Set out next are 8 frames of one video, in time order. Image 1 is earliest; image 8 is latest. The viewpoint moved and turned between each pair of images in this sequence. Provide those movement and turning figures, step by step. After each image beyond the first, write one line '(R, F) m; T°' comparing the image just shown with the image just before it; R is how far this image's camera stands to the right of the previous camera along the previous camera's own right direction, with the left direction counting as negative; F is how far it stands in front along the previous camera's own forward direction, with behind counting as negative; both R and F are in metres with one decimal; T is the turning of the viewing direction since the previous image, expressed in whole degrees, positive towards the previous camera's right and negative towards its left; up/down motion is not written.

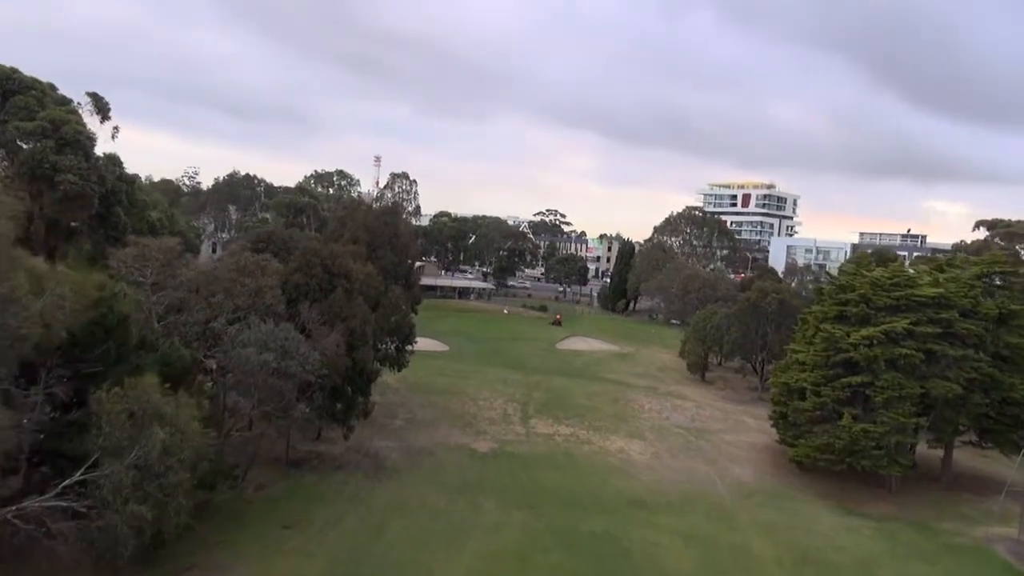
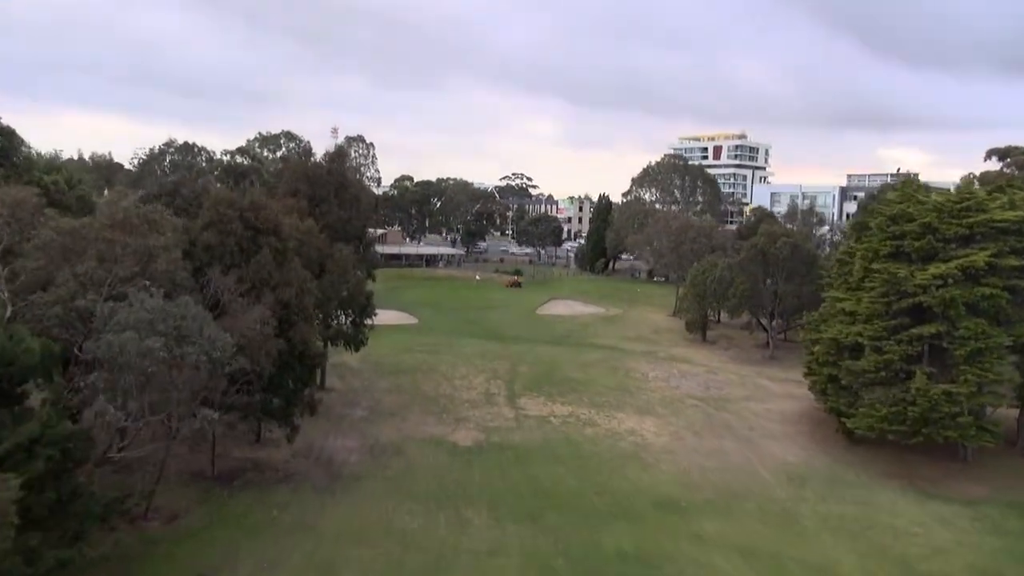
(-0.3, +5.7) m; +2°
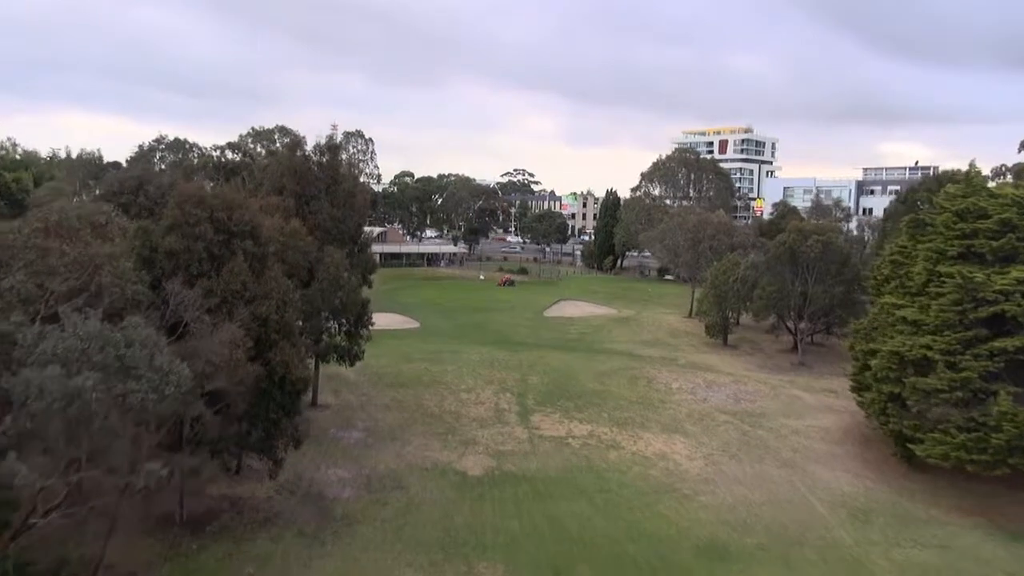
(-0.3, +2.9) m; 0°
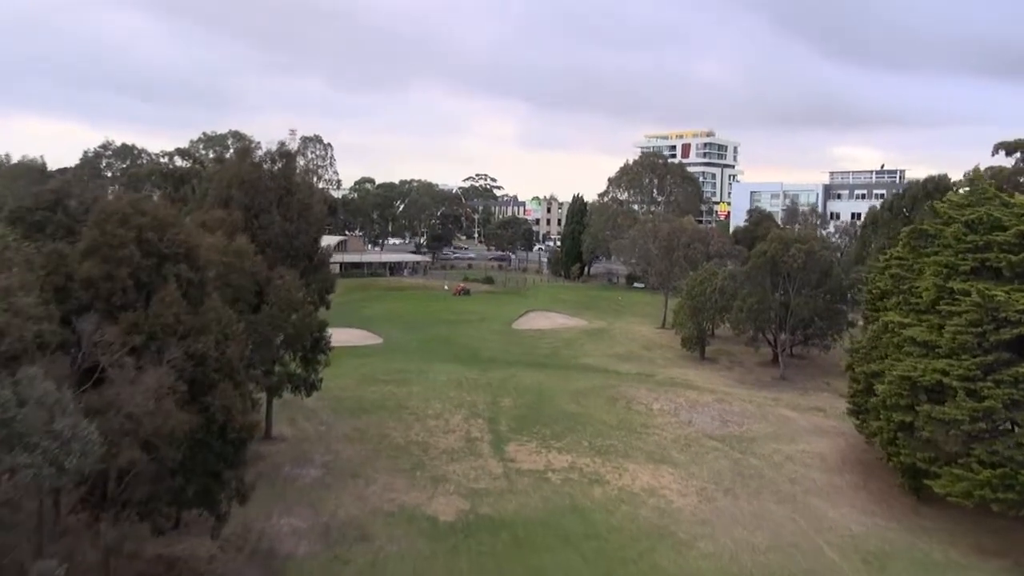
(-0.3, +2.1) m; +3°
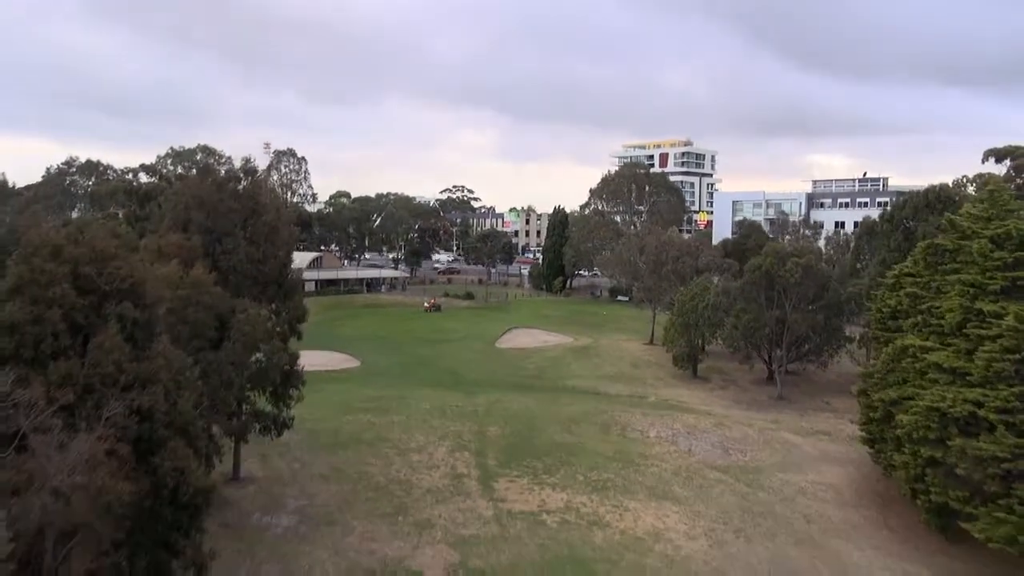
(-0.2, +1.7) m; +1°
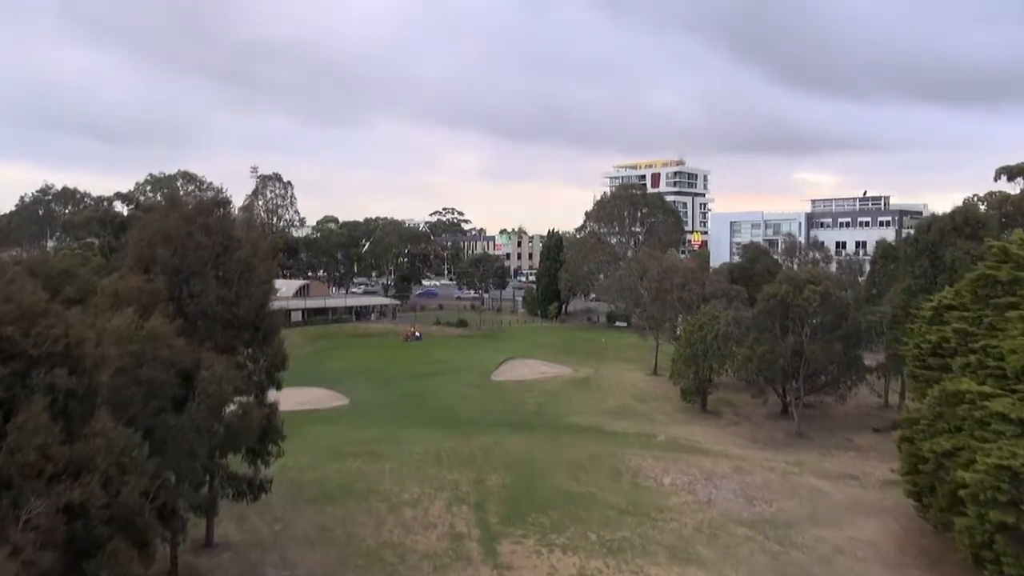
(-0.3, +2.1) m; +1°
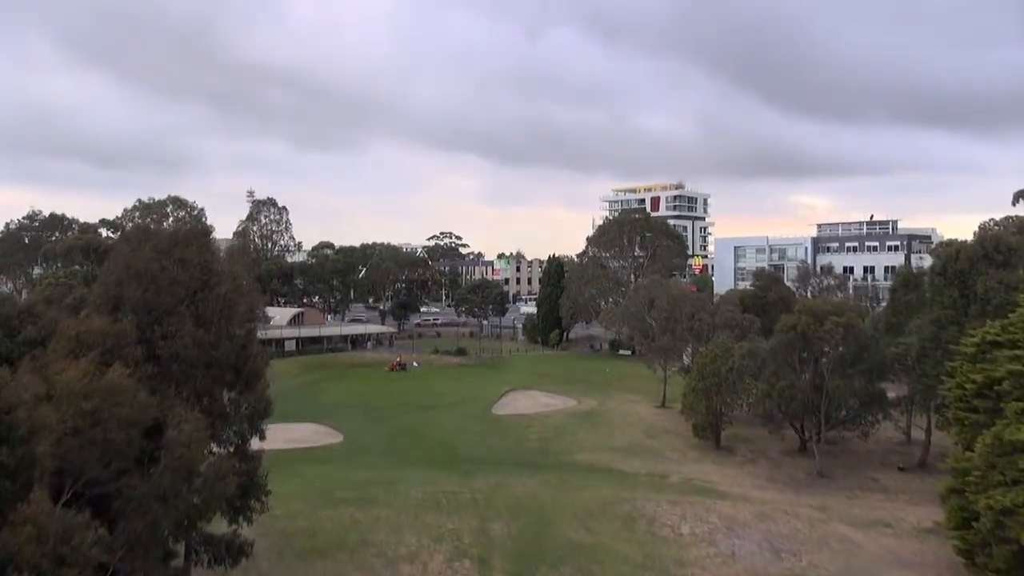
(-0.2, +1.7) m; 0°
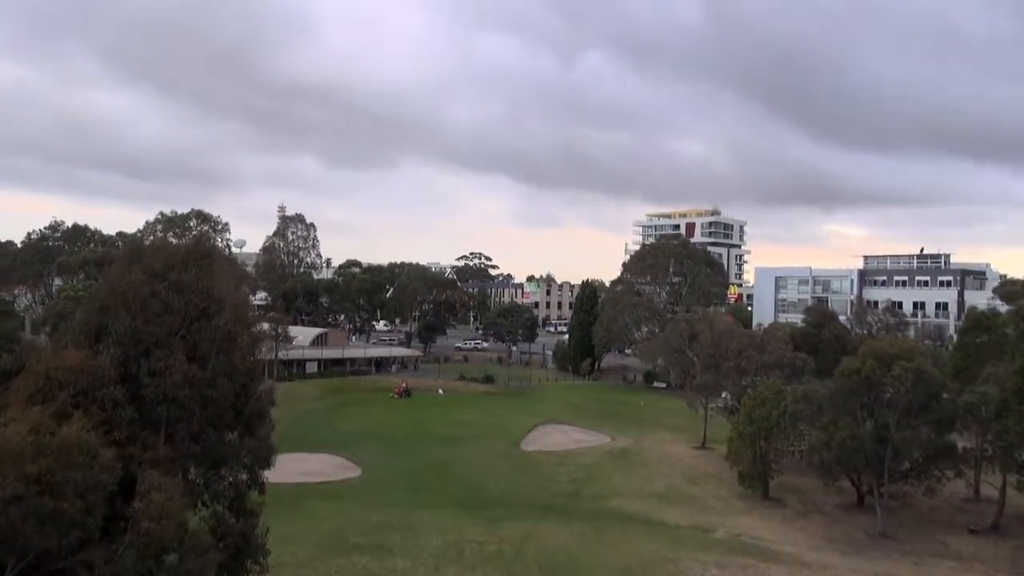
(-0.3, +2.3) m; -2°
